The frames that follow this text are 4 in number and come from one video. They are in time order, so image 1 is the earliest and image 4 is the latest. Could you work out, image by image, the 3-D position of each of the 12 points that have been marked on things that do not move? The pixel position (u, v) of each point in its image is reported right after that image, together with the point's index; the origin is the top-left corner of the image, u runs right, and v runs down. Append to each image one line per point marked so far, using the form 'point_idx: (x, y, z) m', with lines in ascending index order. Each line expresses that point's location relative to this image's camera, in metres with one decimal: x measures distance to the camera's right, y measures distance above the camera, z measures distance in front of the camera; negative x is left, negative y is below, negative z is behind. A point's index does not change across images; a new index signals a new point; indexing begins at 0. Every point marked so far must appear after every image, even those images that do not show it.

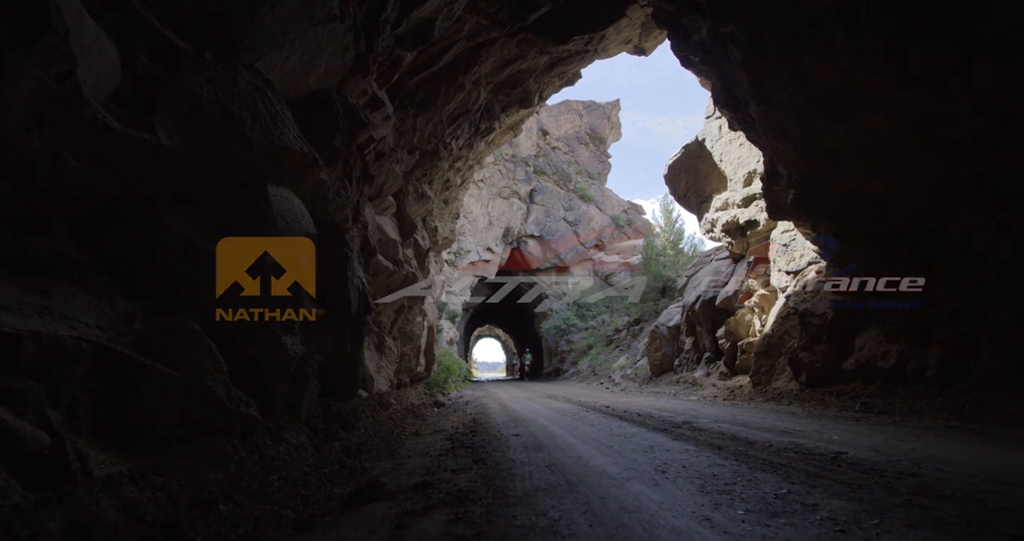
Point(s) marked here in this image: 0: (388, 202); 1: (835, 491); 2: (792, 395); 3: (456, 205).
0: (-2.7, +1.5, +12.6) m
1: (+2.0, -1.4, +3.6) m
2: (+6.0, -2.7, +12.2) m
3: (-1.9, +2.2, +19.4) m
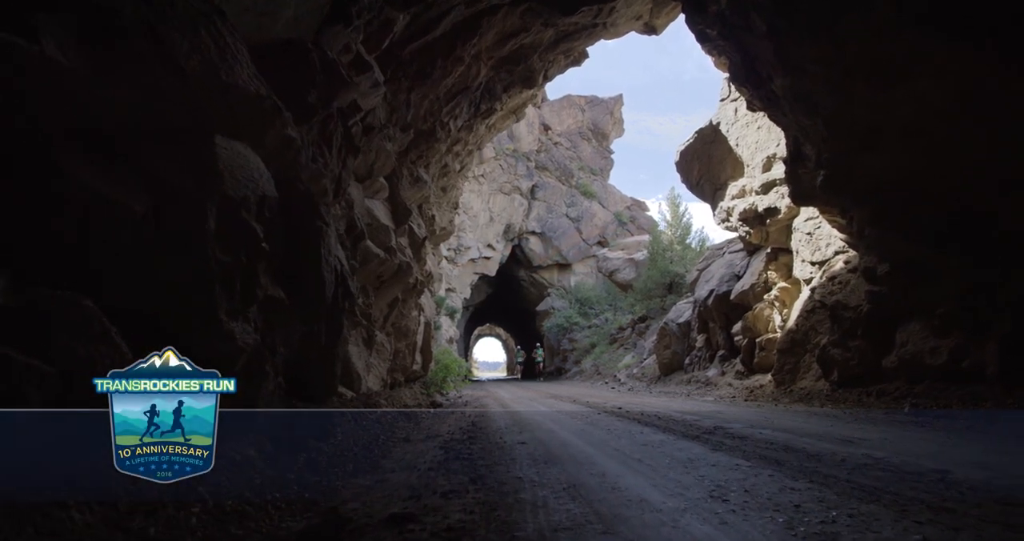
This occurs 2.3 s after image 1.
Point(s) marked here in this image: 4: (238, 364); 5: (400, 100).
0: (-2.7, +1.7, +11.5) m
1: (+2.1, -1.2, +2.5) m
2: (+6.0, -2.4, +11.1) m
3: (-1.8, +2.5, +18.3) m
4: (-2.1, -0.7, +4.4) m
5: (-2.3, +3.5, +11.7) m
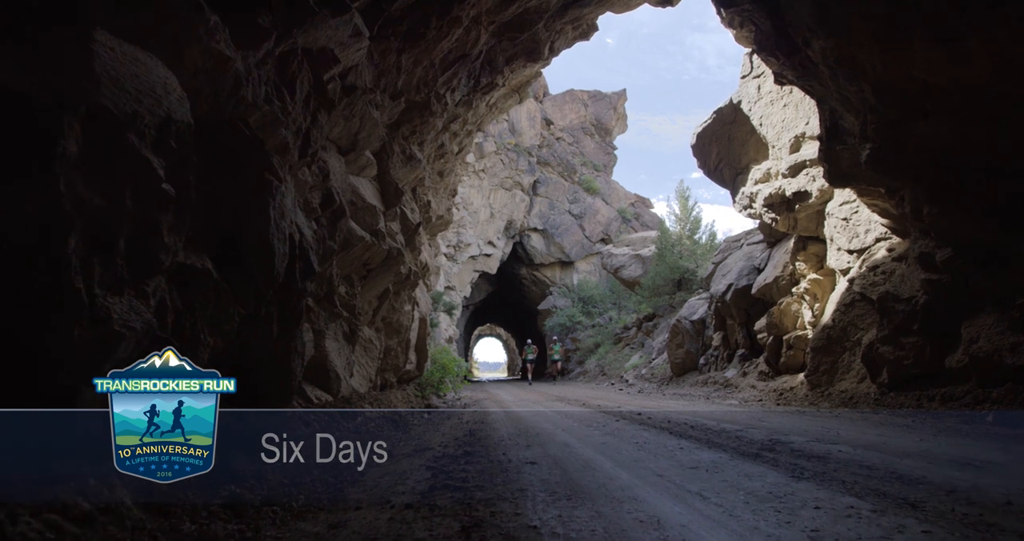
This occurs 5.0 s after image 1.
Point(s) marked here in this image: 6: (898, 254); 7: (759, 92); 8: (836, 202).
0: (-2.6, +2.0, +10.1) m
1: (+2.1, -0.9, +1.1) m
2: (+6.1, -2.2, +9.7) m
3: (-1.8, +2.7, +16.9) m
4: (-2.0, -0.5, +3.0) m
5: (-2.2, +3.7, +10.3) m
6: (+7.4, +0.3, +11.0) m
7: (+6.7, +4.9, +15.5) m
8: (+7.4, +1.6, +13.1) m
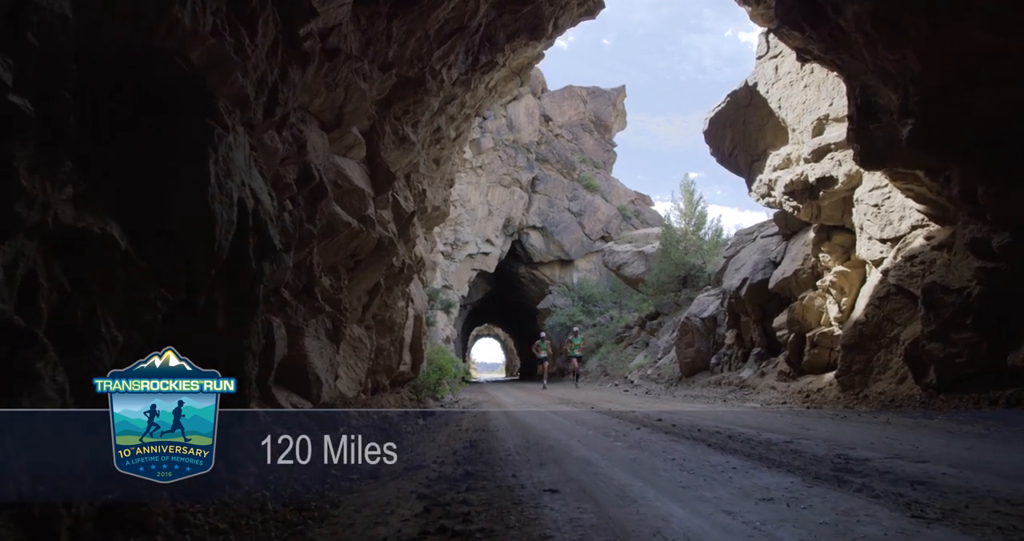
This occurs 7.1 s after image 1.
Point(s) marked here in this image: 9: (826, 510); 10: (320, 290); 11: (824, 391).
0: (-2.5, +2.1, +9.1) m
1: (+2.3, -0.7, +0.1) m
2: (+6.2, -2.0, +8.7) m
3: (-1.7, +2.8, +15.9) m
4: (-1.9, -0.3, +1.9) m
5: (-2.2, +3.9, +9.2) m
6: (+7.5, +0.5, +10.0) m
7: (+6.7, +5.0, +14.5) m
8: (+7.5, +1.7, +12.0) m
9: (+1.7, -1.3, +3.1) m
10: (-2.5, -0.2, +7.3) m
11: (+6.1, -2.3, +11.1) m
